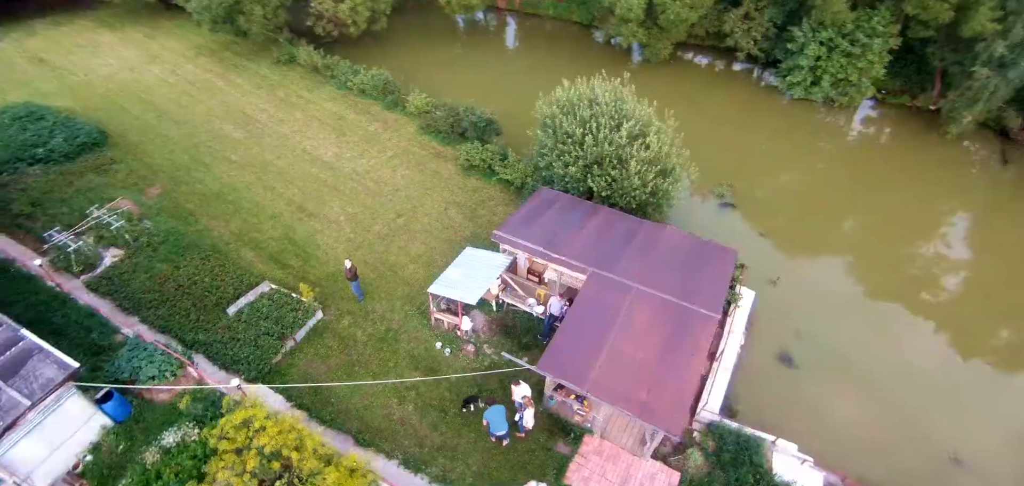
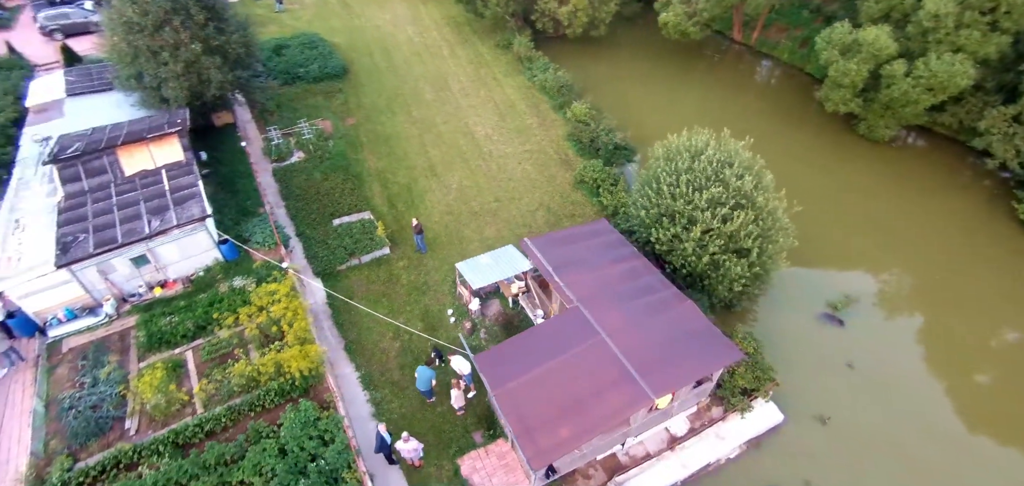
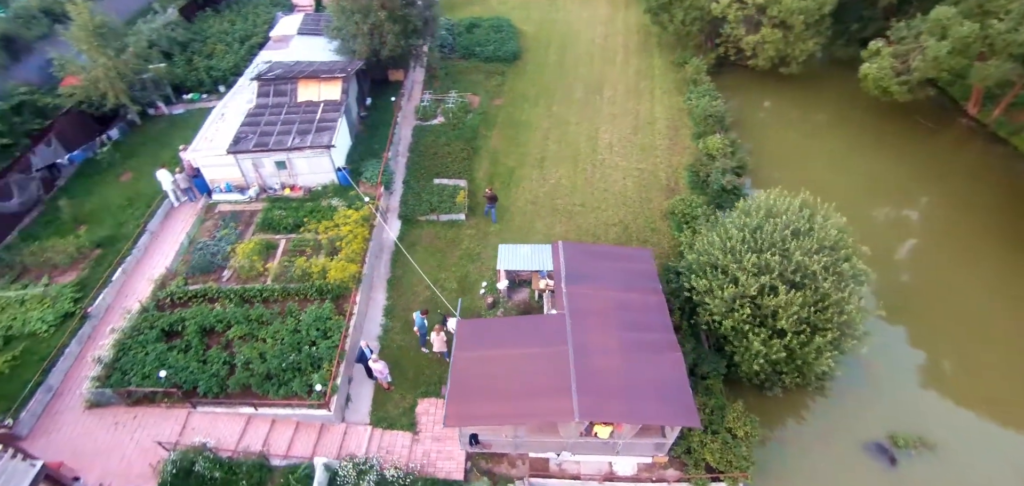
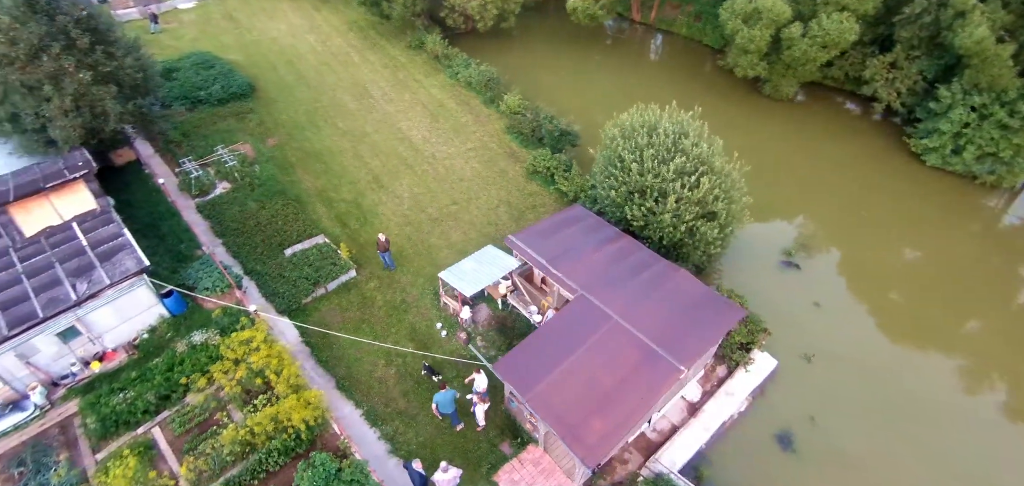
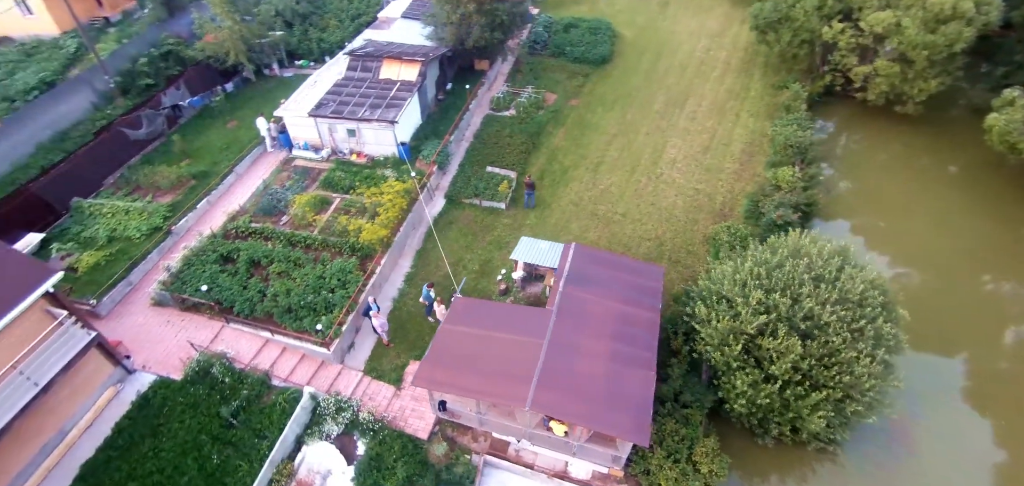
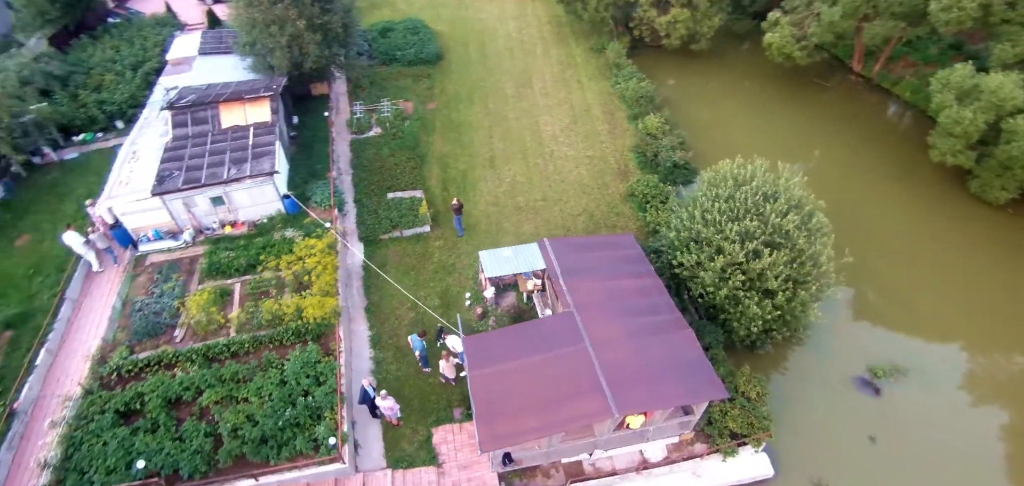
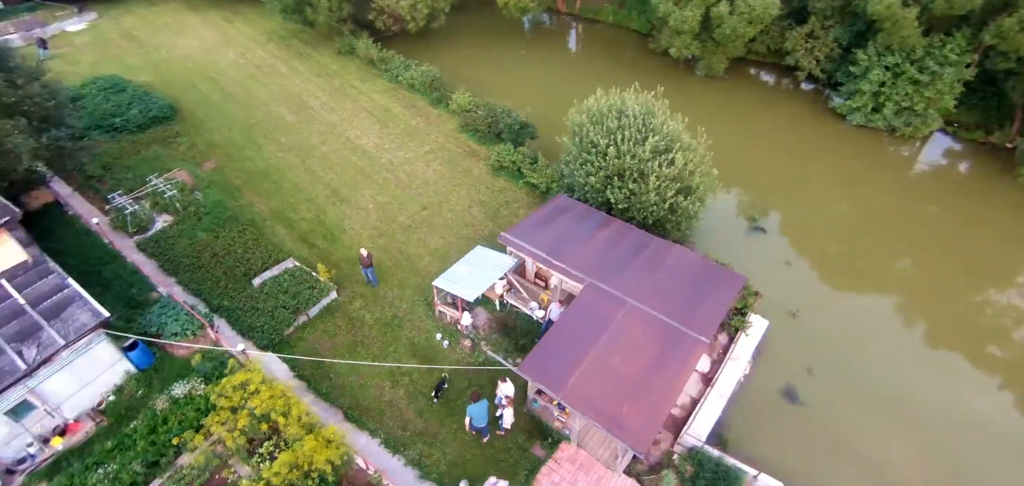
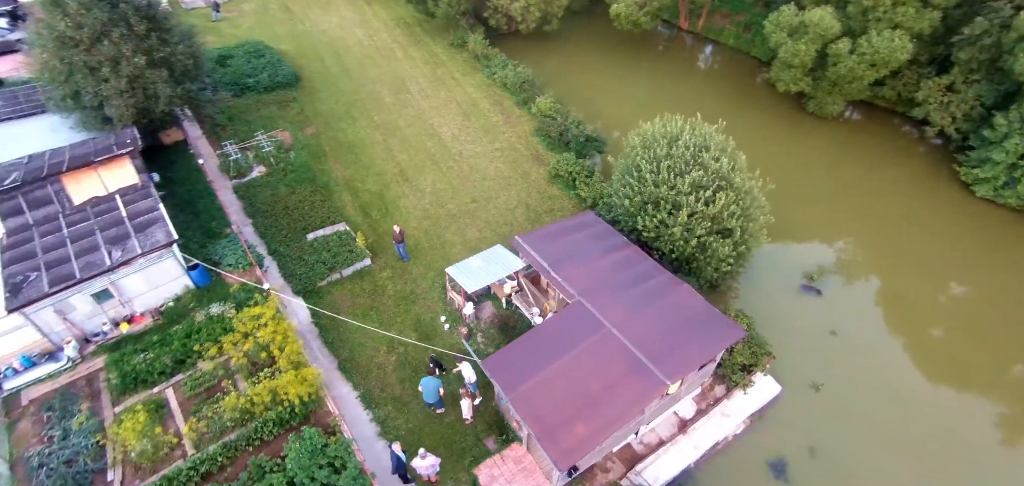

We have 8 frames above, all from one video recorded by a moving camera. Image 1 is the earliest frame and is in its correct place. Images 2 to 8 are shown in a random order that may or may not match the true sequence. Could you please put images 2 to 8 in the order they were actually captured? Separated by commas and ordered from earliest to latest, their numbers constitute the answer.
7, 4, 8, 2, 6, 3, 5
